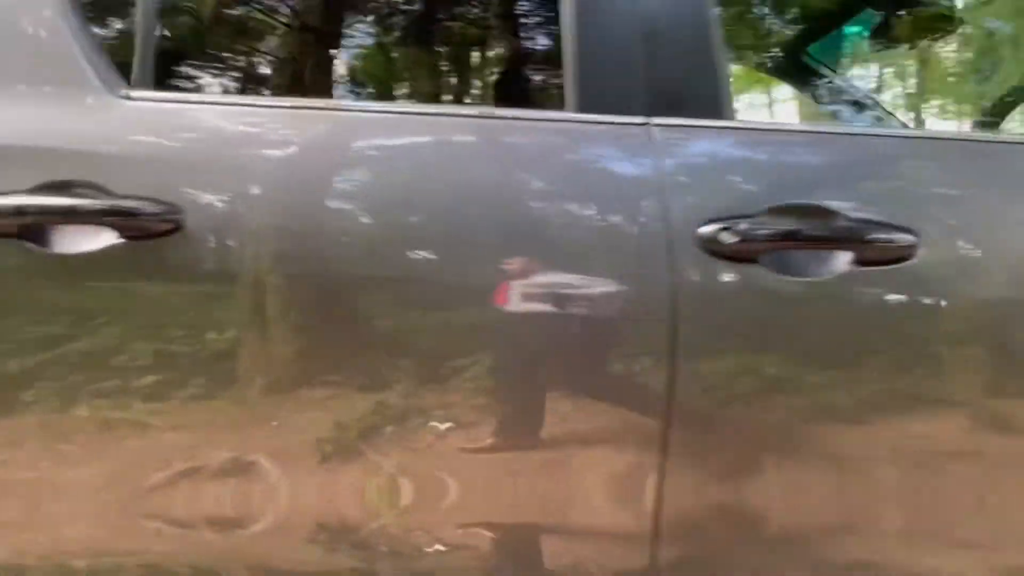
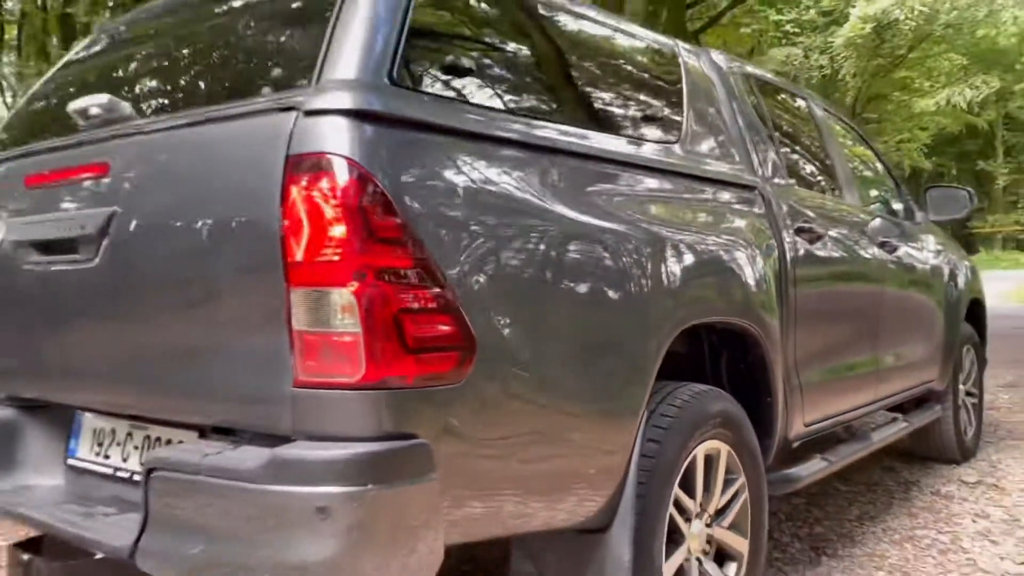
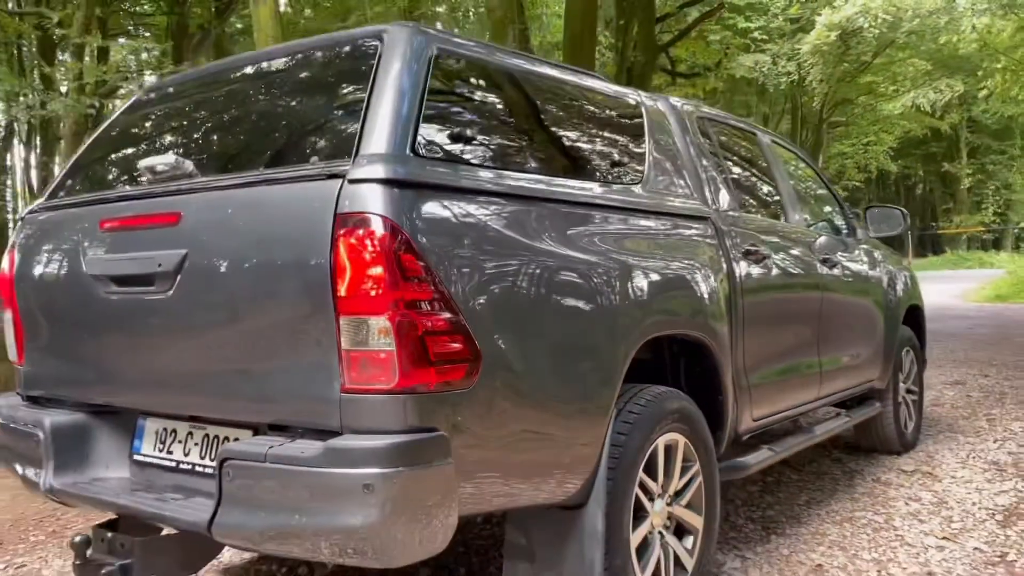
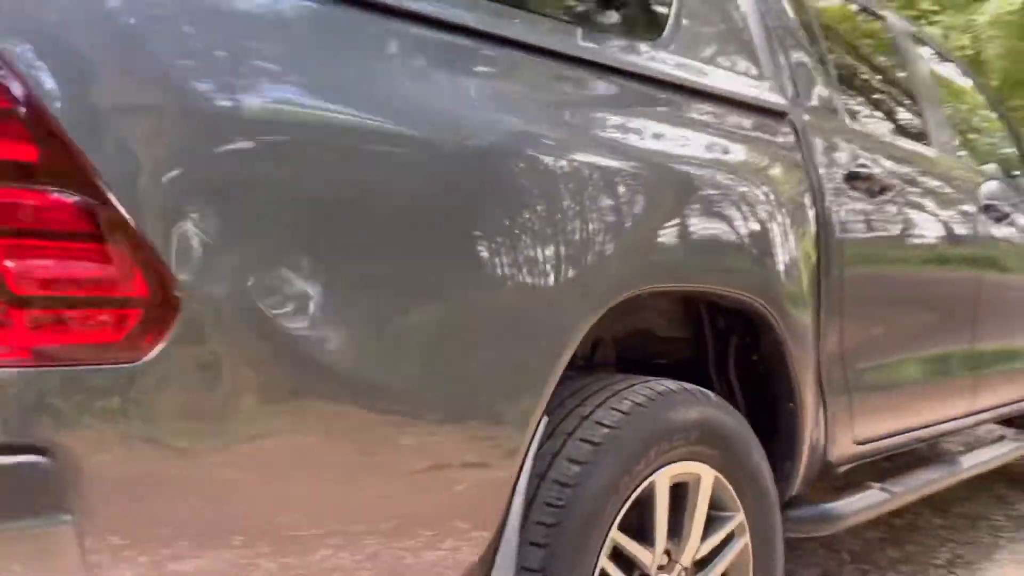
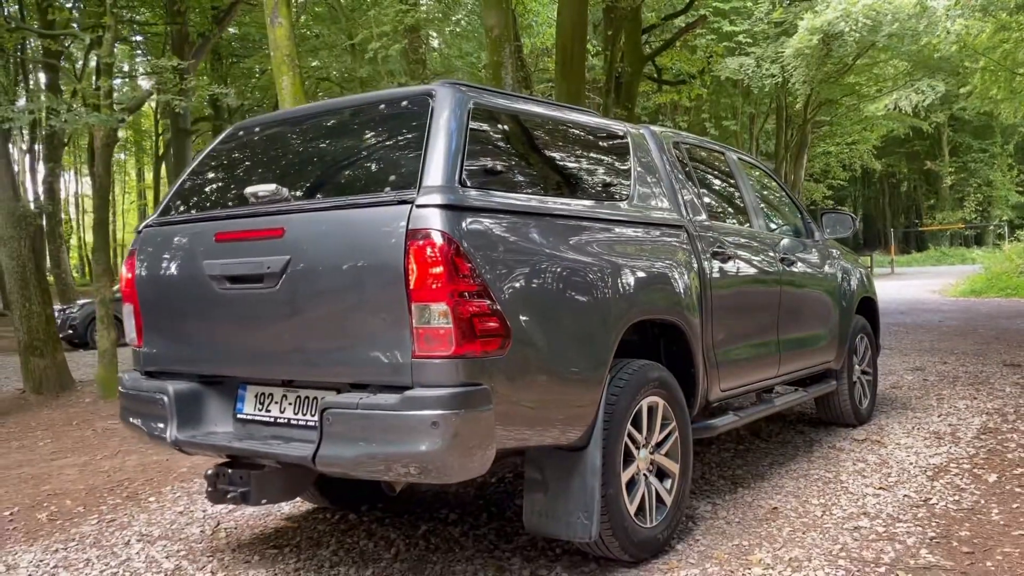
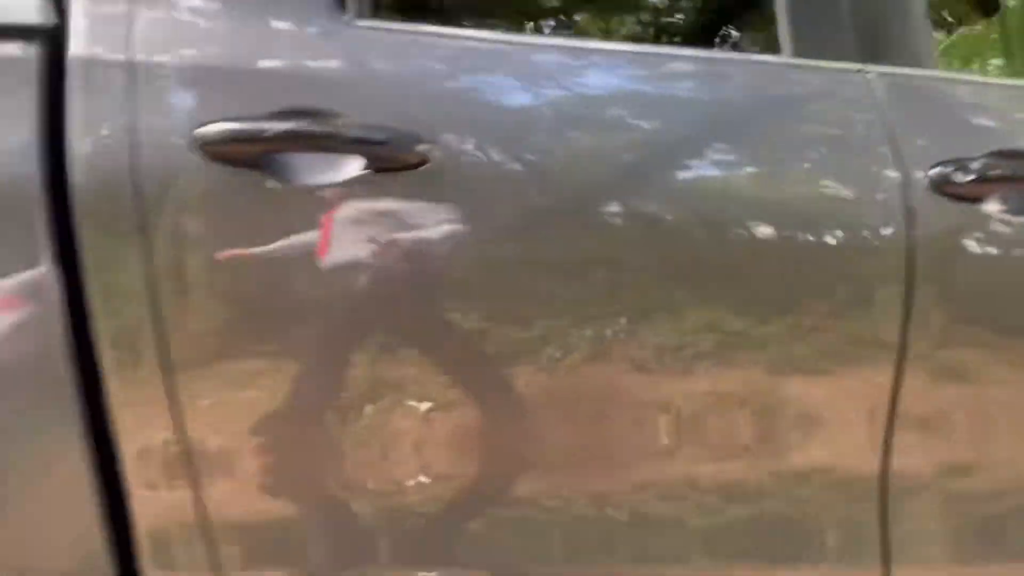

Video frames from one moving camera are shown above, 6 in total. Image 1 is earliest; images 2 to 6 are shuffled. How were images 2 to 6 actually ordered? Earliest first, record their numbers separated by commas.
6, 4, 2, 3, 5
